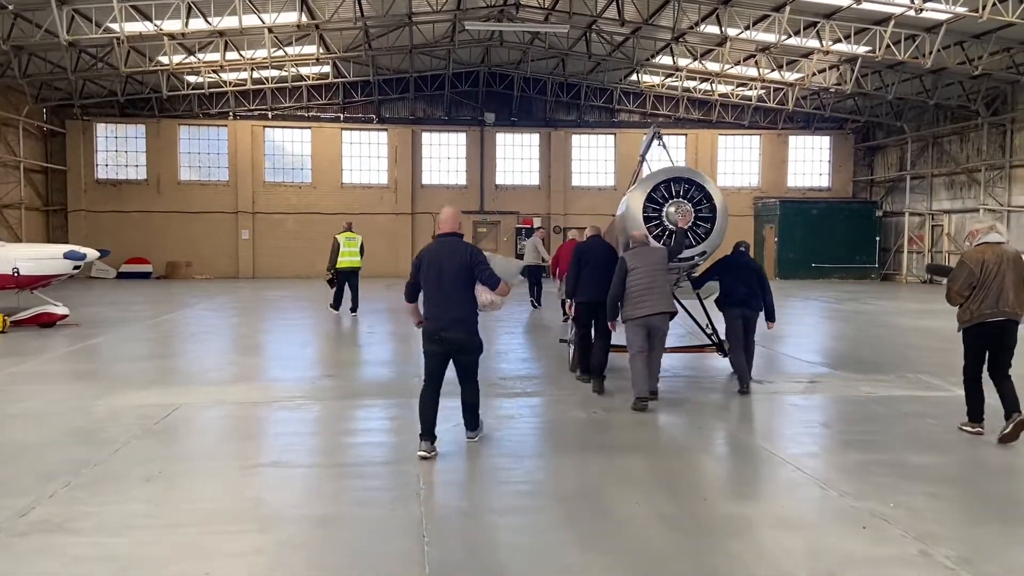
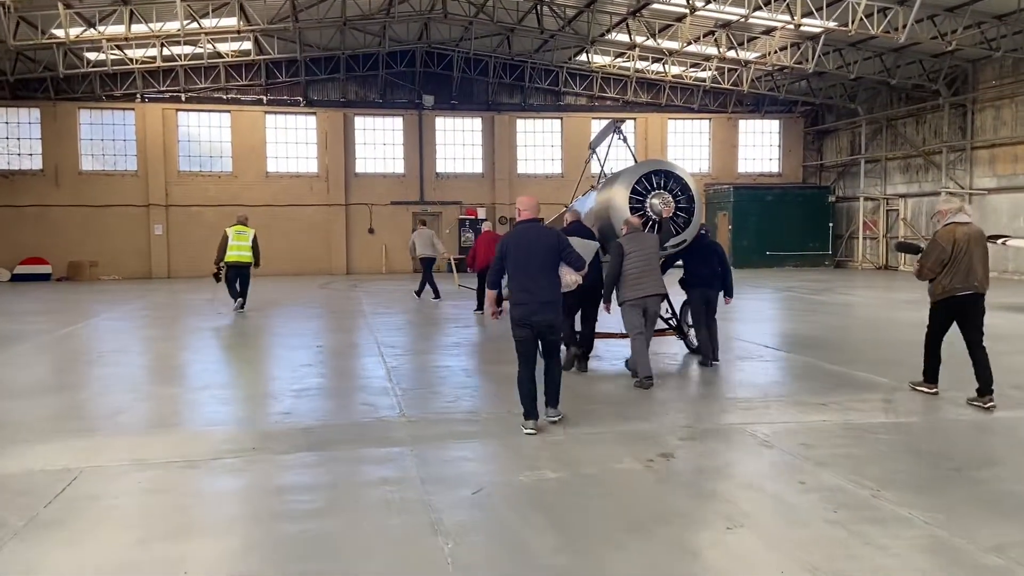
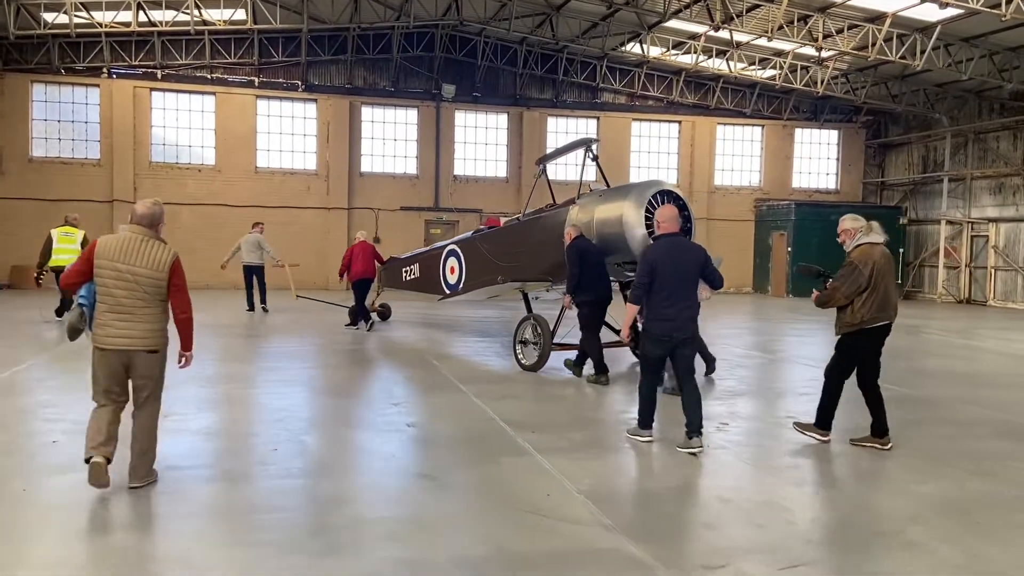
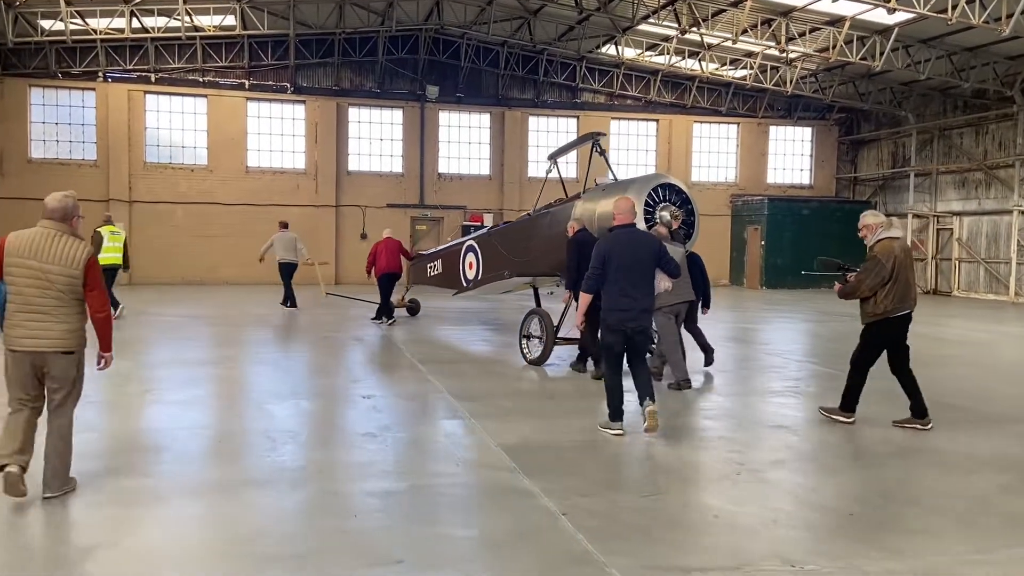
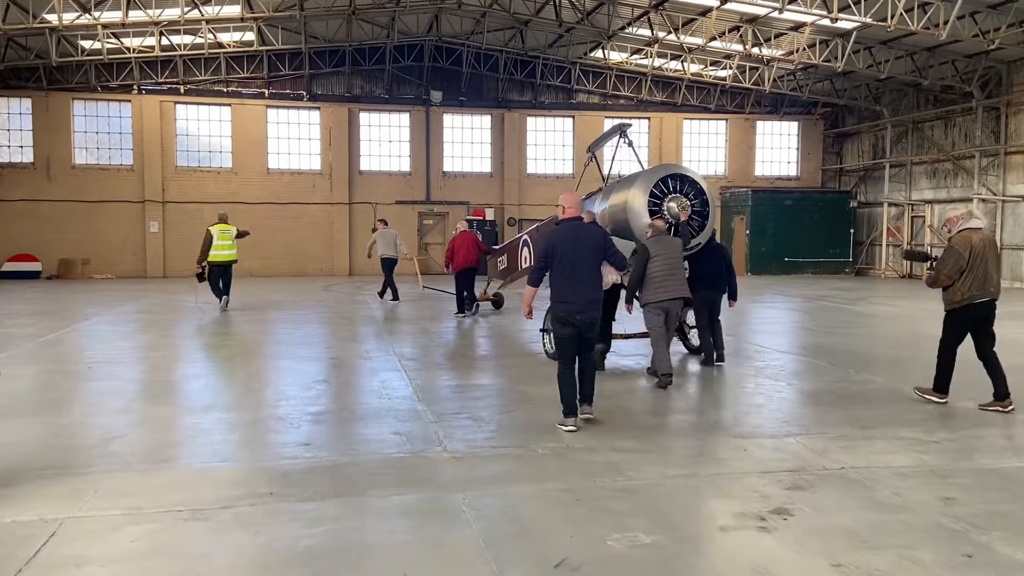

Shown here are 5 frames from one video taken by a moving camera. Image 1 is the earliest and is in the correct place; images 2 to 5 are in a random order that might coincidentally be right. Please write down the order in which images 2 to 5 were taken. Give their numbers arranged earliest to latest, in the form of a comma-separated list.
2, 5, 4, 3
